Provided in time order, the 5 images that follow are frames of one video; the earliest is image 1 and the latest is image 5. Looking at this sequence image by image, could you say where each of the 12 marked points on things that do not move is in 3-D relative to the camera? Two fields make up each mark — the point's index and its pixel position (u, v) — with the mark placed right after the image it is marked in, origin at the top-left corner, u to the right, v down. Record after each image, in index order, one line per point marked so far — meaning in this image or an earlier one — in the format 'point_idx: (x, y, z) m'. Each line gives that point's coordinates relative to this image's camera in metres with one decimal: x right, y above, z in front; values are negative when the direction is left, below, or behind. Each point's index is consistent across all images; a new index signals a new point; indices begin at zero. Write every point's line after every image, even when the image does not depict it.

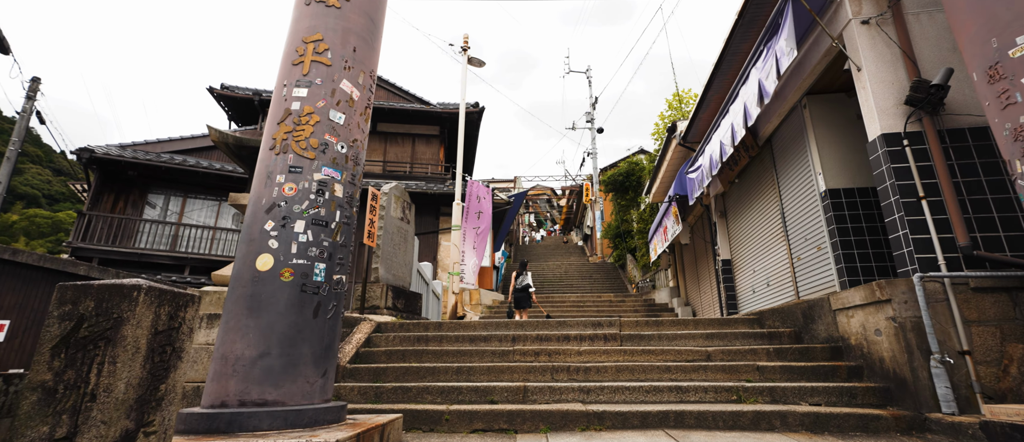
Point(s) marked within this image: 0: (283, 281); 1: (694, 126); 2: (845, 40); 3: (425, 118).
0: (-1.3, -0.3, +2.6) m
1: (+3.7, +1.9, +9.3) m
2: (+3.2, +1.8, +4.5) m
3: (-2.7, +3.2, +14.4) m
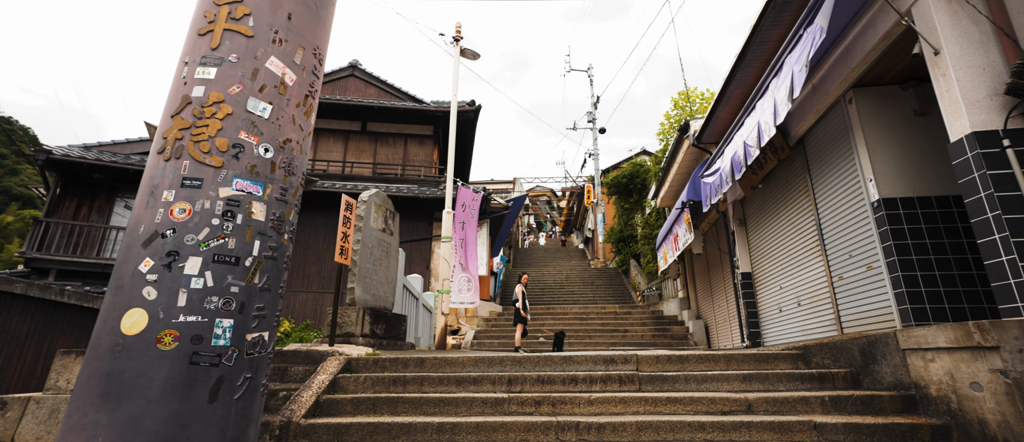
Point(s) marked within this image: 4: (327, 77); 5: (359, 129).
0: (-1.3, -0.5, +1.7) m
1: (+3.7, +1.8, +8.5) m
2: (+3.2, +1.6, +3.6) m
3: (-2.7, +3.0, +13.6) m
4: (-5.6, +4.4, +14.0) m
5: (-4.5, +2.7, +13.5) m
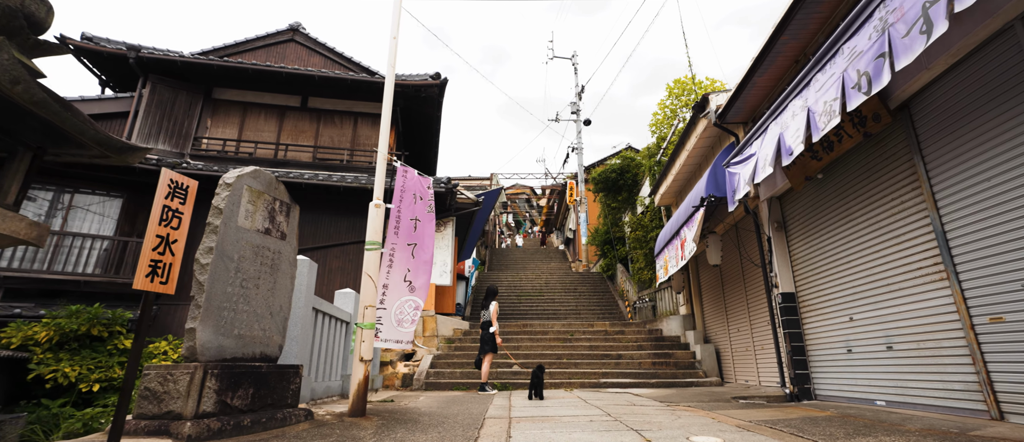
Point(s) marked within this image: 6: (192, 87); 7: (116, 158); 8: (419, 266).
0: (-1.5, -0.5, -0.5) m
1: (+3.2, +1.7, +6.5) m
2: (+2.9, +1.6, +1.6) m
3: (-3.4, +3.1, +11.2) m
4: (-6.3, +4.5, +11.6) m
5: (-5.1, +2.8, +11.1) m
6: (-7.2, +3.0, +10.5) m
7: (-3.0, +0.5, +3.5) m
8: (-1.2, -0.5, +5.7) m
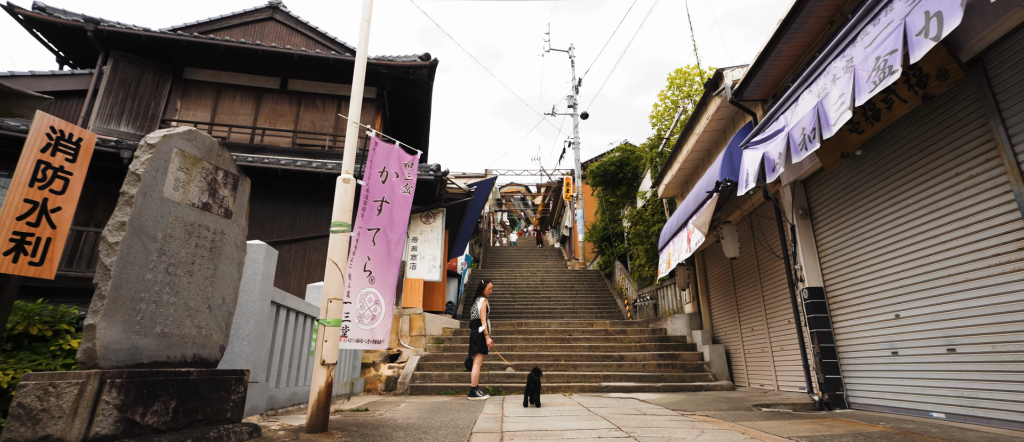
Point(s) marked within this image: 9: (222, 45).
0: (-1.5, -0.3, -1.3) m
1: (+3.1, +1.9, +5.8) m
2: (+2.9, +1.7, +0.9) m
3: (-3.5, +3.3, +10.5) m
4: (-6.4, +4.7, +10.8) m
5: (-5.2, +3.0, +10.3) m
6: (-7.3, +3.2, +9.7) m
7: (-3.0, +0.7, +2.8) m
8: (-1.3, -0.3, +5.0) m
9: (-5.9, +3.5, +9.4) m
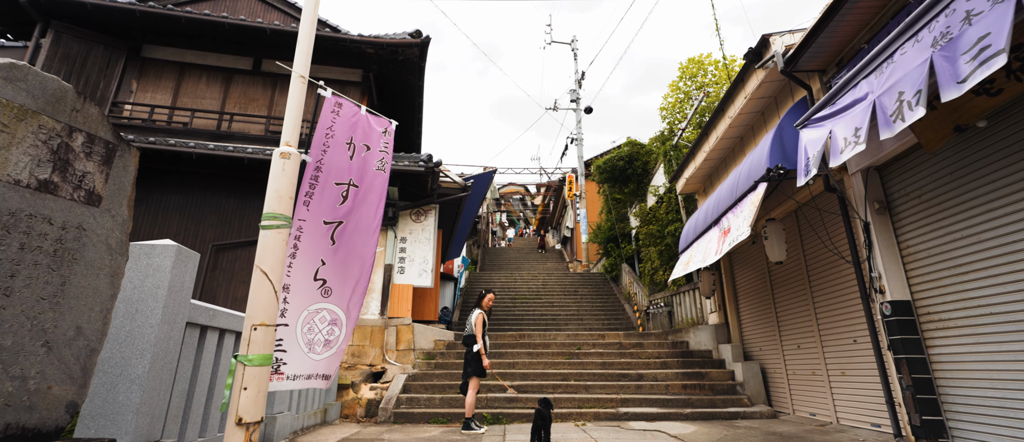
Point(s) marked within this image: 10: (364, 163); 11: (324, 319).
0: (-1.4, -0.2, -2.4) m
1: (+3.2, +1.9, +4.6) m
2: (+3.0, +1.8, -0.3) m
3: (-3.5, +3.3, +9.3) m
4: (-6.3, +4.7, +9.6) m
5: (-5.2, +3.0, +9.1) m
6: (-7.3, +3.3, +8.5) m
7: (-3.0, +0.7, +1.6) m
8: (-1.3, -0.3, +3.8) m
9: (-5.8, +3.6, +8.2) m
10: (-1.2, +0.5, +3.9) m
11: (-1.3, -0.7, +3.5) m
